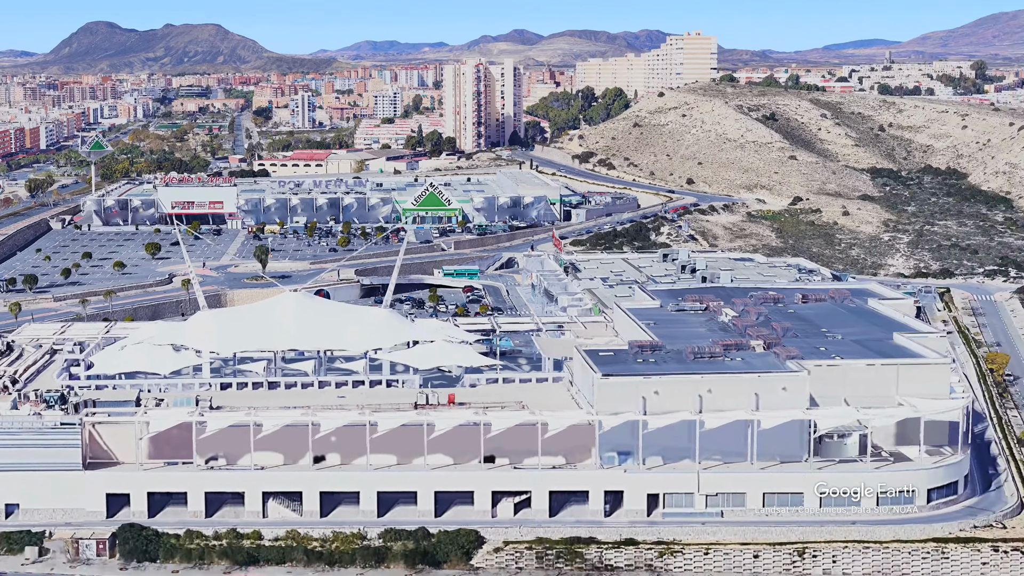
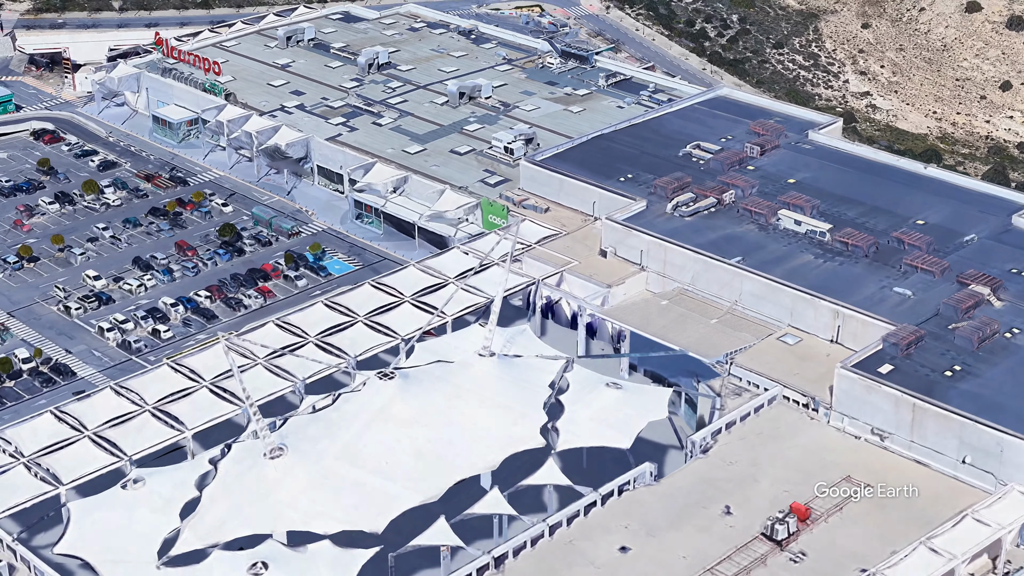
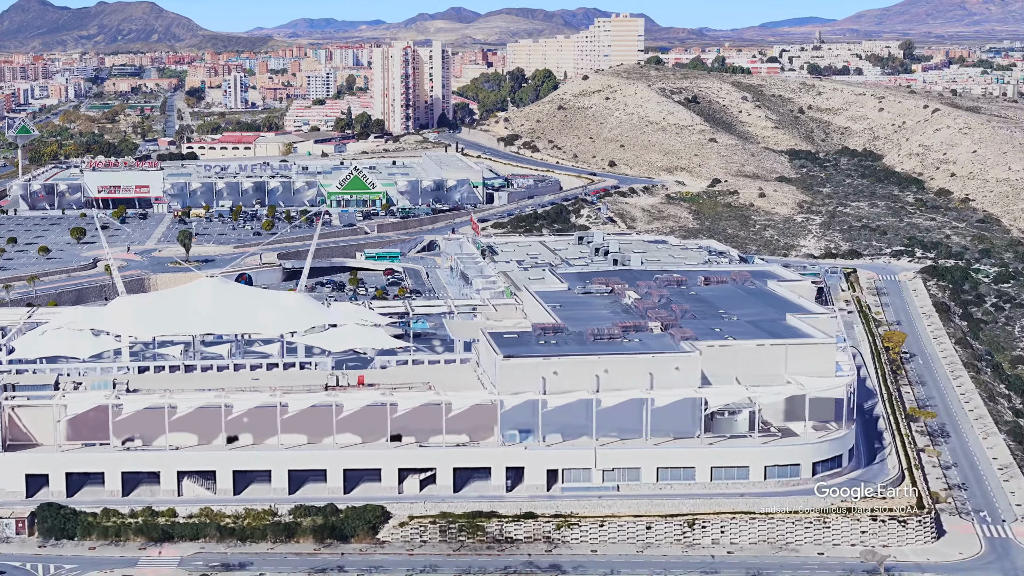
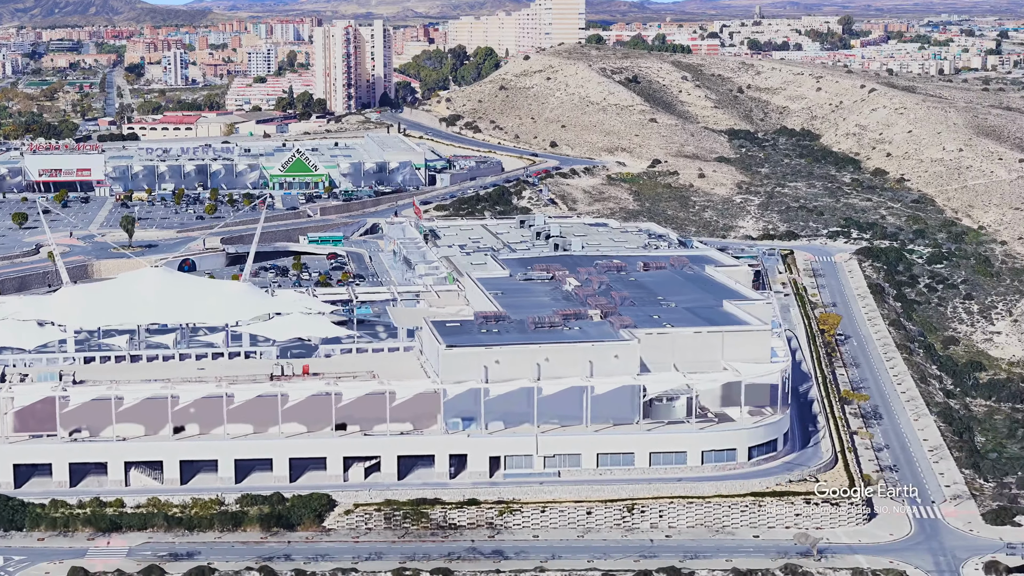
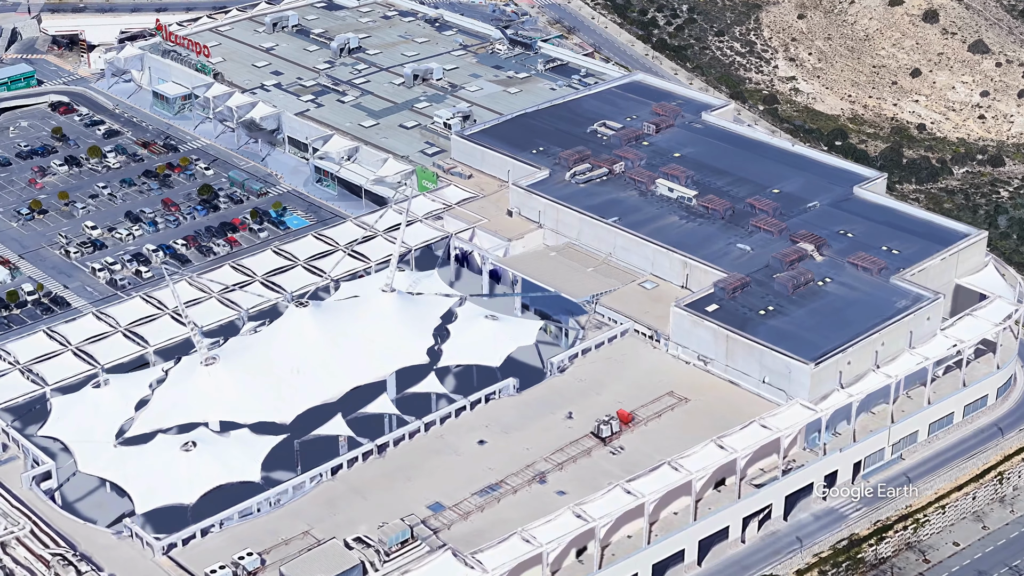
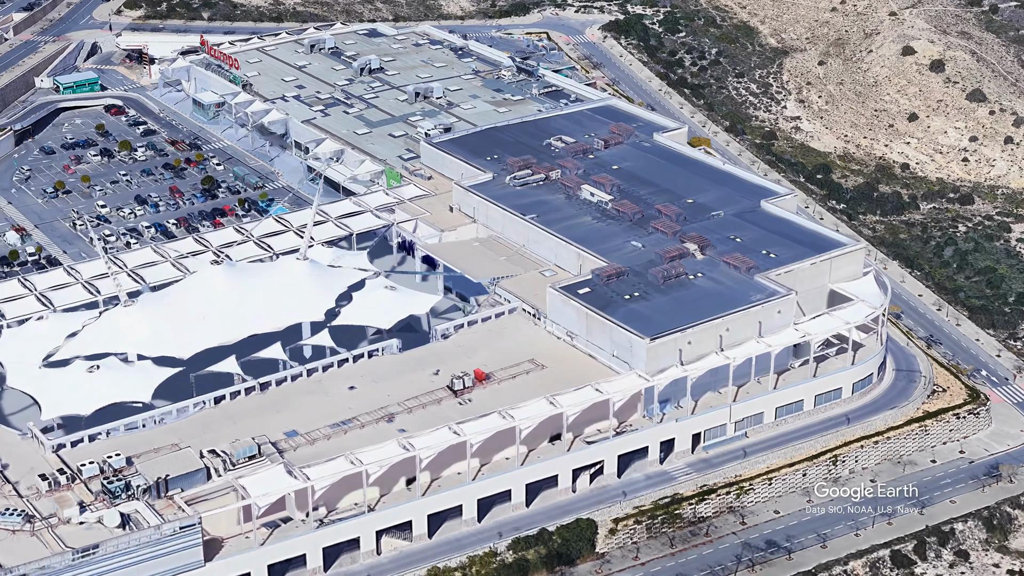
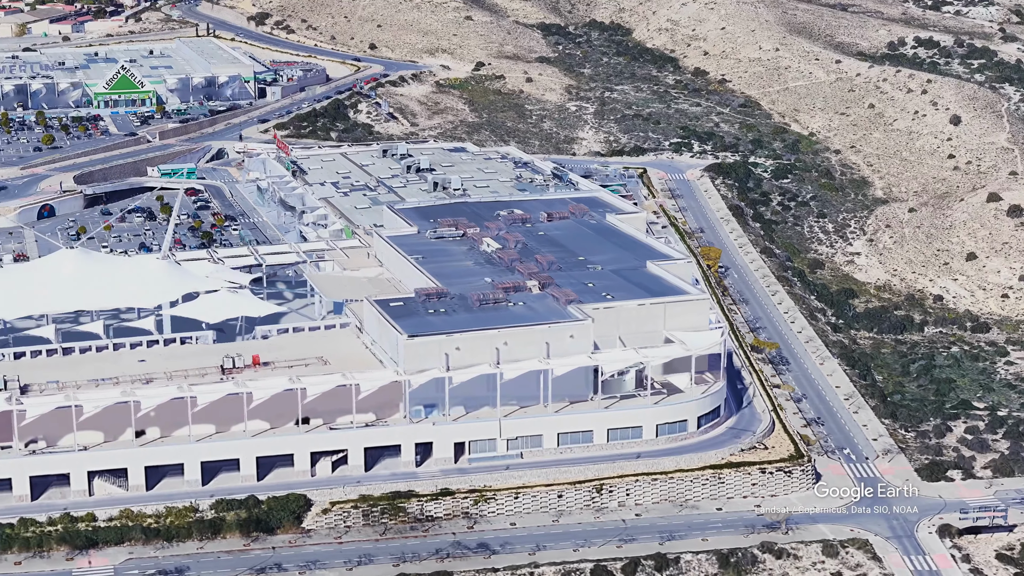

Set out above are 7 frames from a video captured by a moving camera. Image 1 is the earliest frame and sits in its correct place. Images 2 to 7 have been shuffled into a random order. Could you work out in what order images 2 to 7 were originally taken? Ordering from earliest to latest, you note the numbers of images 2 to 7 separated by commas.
3, 4, 7, 6, 5, 2
